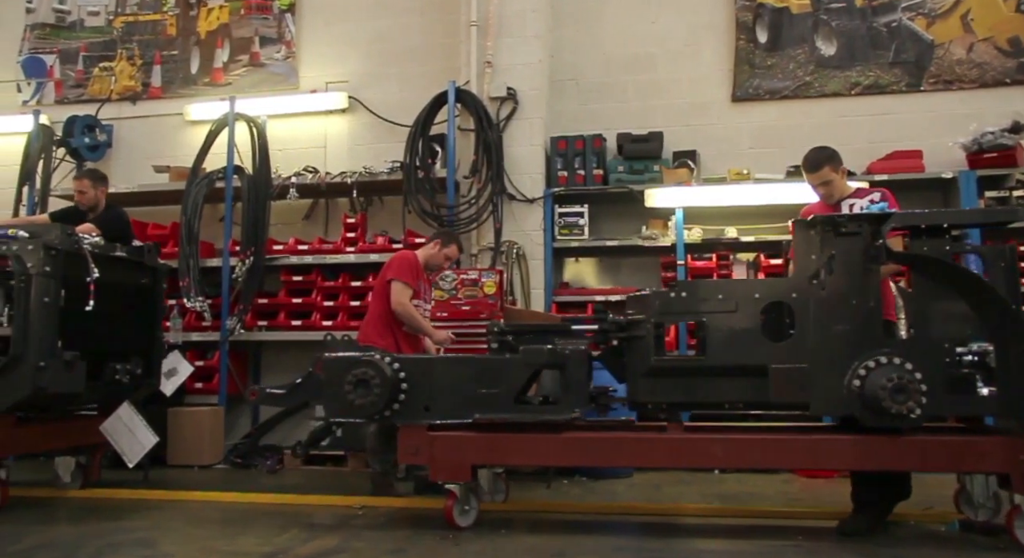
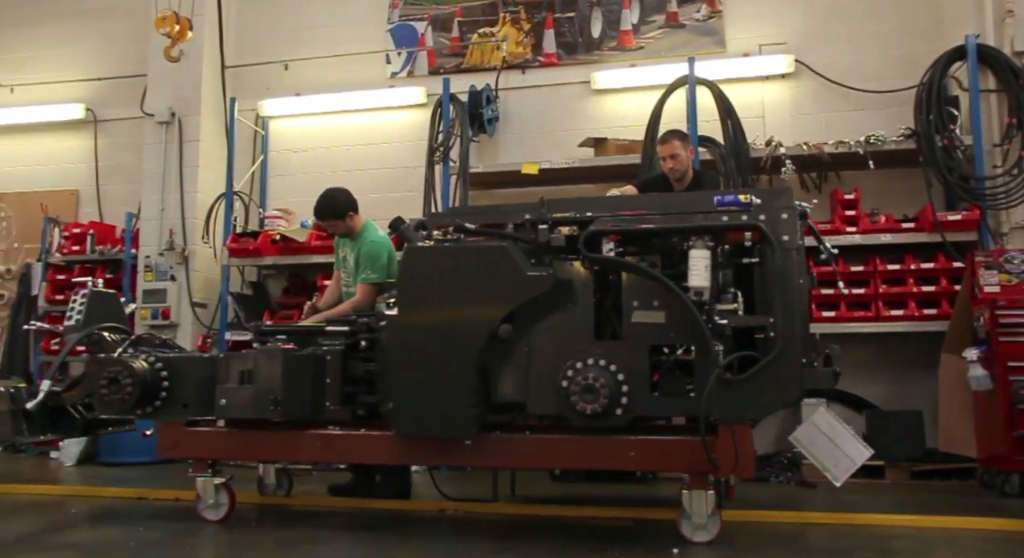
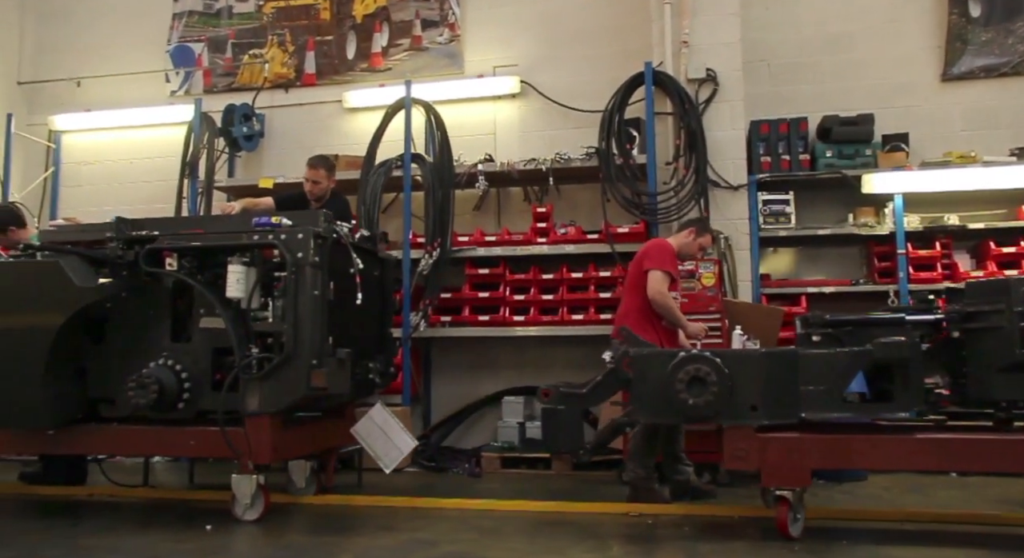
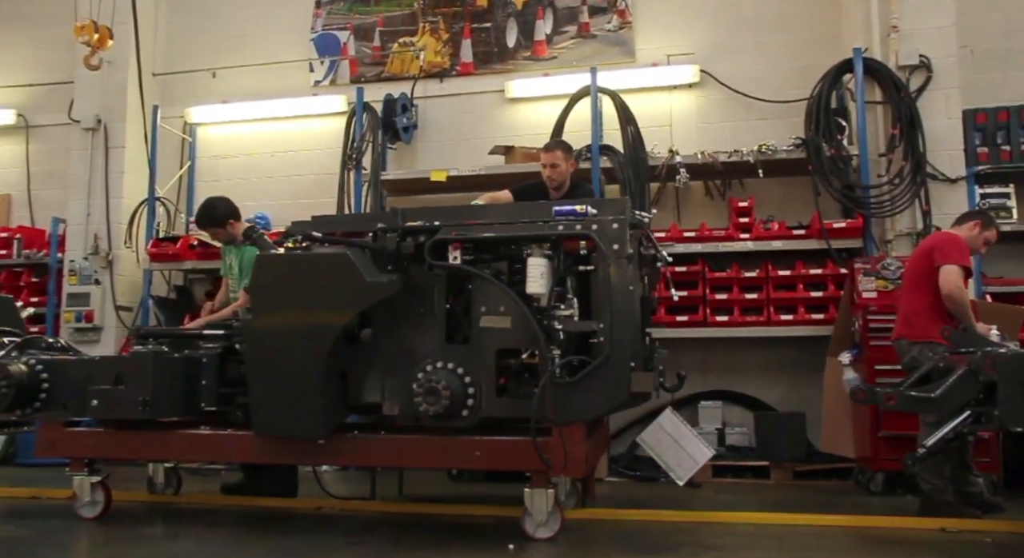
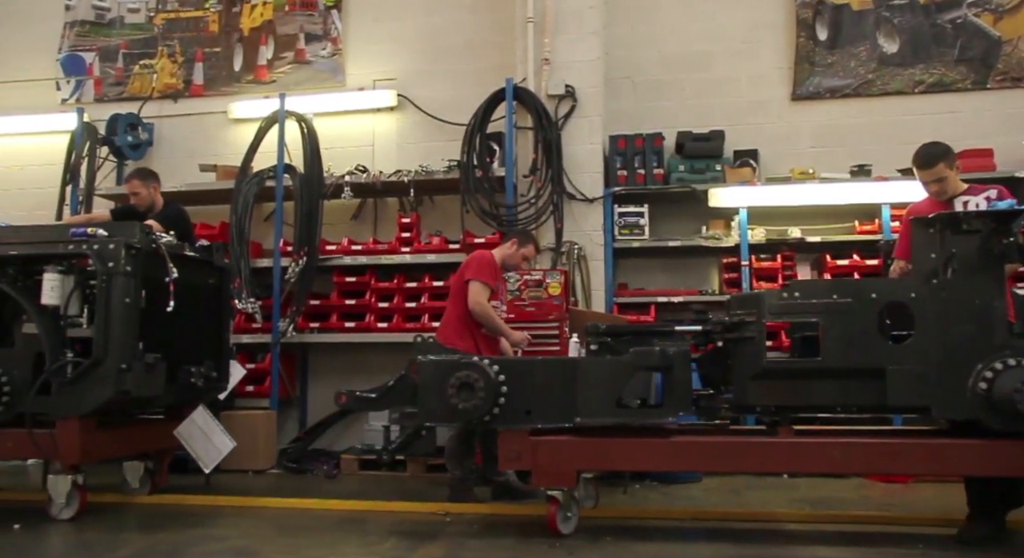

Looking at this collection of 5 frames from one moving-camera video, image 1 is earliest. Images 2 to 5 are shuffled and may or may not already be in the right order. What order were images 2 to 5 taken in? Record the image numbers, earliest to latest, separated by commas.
5, 3, 4, 2
